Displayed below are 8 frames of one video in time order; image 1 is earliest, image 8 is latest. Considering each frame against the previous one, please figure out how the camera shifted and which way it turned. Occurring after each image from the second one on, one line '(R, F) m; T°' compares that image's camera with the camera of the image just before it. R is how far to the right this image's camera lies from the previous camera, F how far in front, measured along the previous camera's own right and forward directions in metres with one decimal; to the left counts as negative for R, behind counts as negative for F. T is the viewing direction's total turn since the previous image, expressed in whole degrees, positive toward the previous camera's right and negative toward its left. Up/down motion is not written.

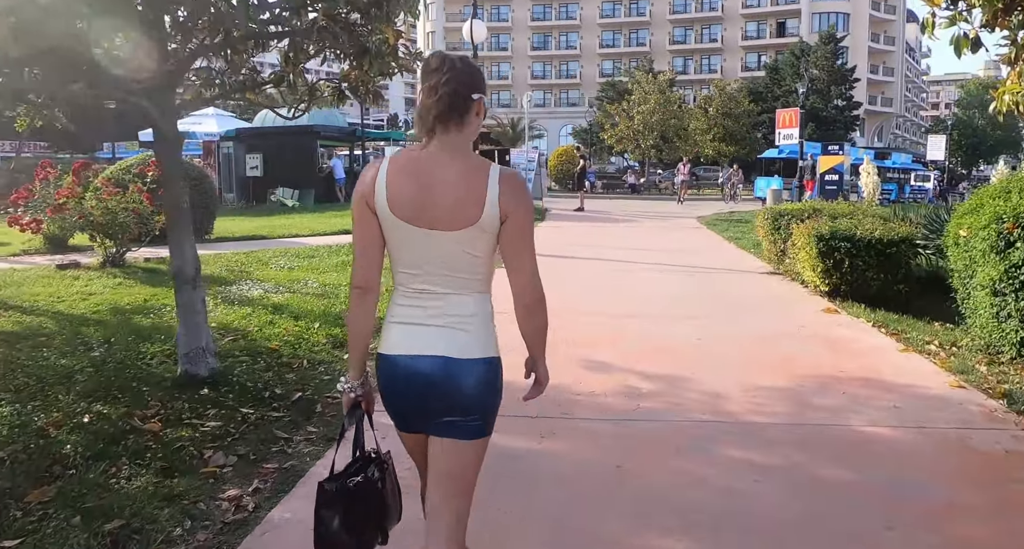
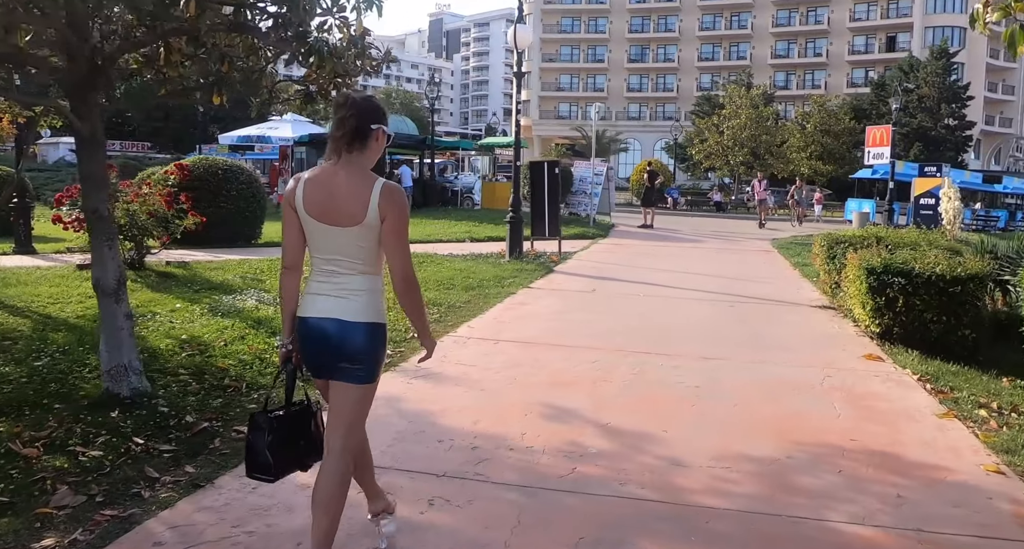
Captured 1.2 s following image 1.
(+0.9, +0.8) m; -7°
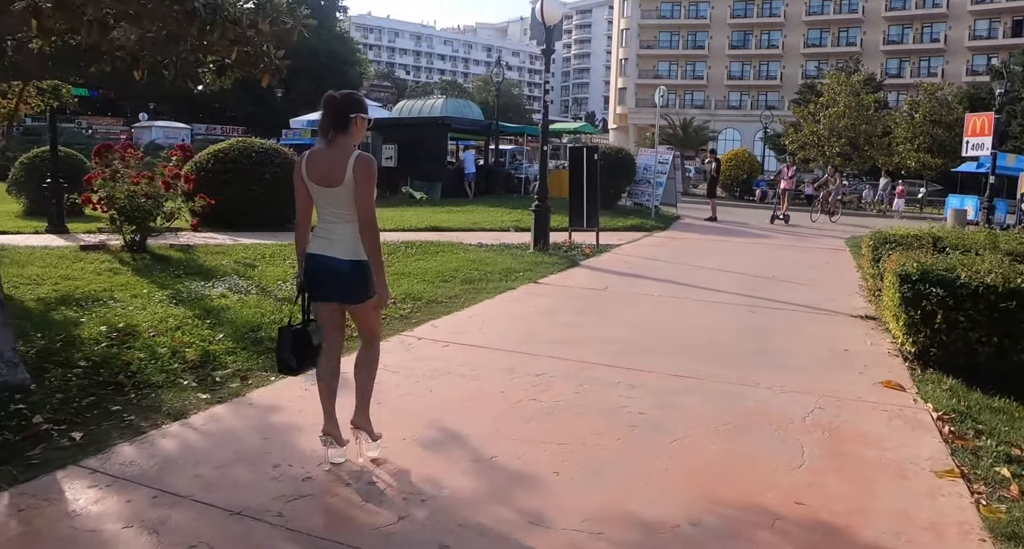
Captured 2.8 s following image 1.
(+1.1, +1.0) m; -7°
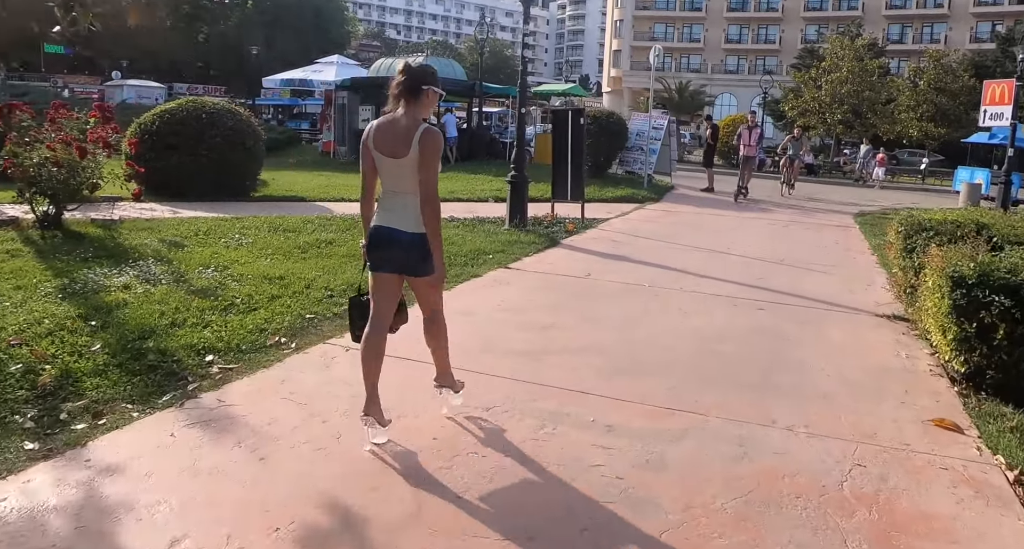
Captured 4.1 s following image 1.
(+0.2, +1.3) m; +1°
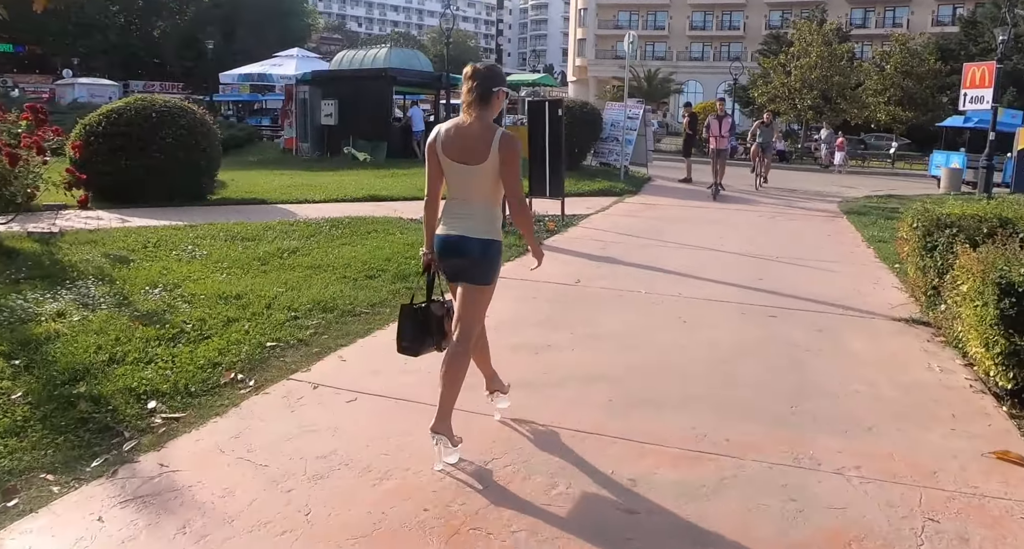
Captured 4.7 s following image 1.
(-0.1, +0.6) m; +2°
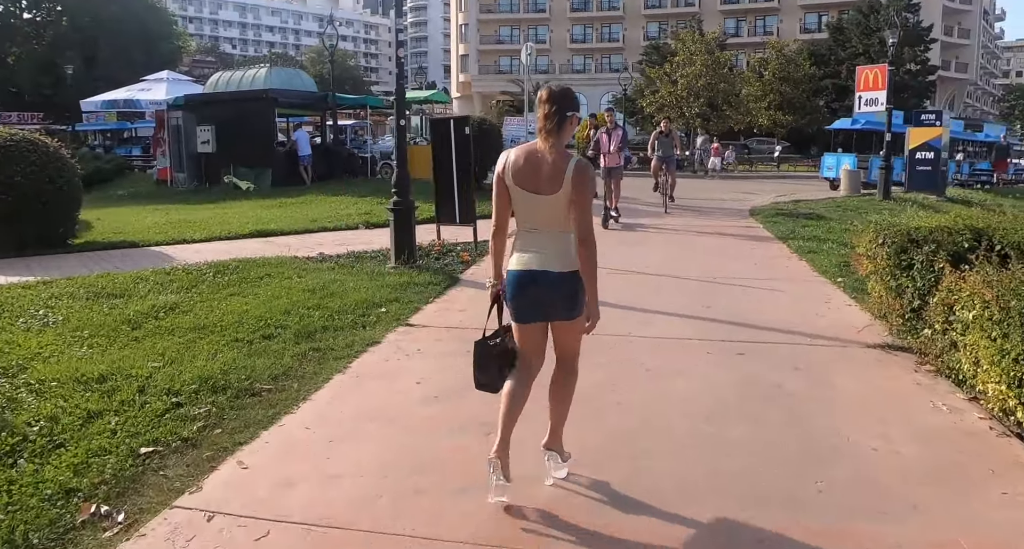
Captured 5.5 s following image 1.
(-0.2, +0.9) m; +8°
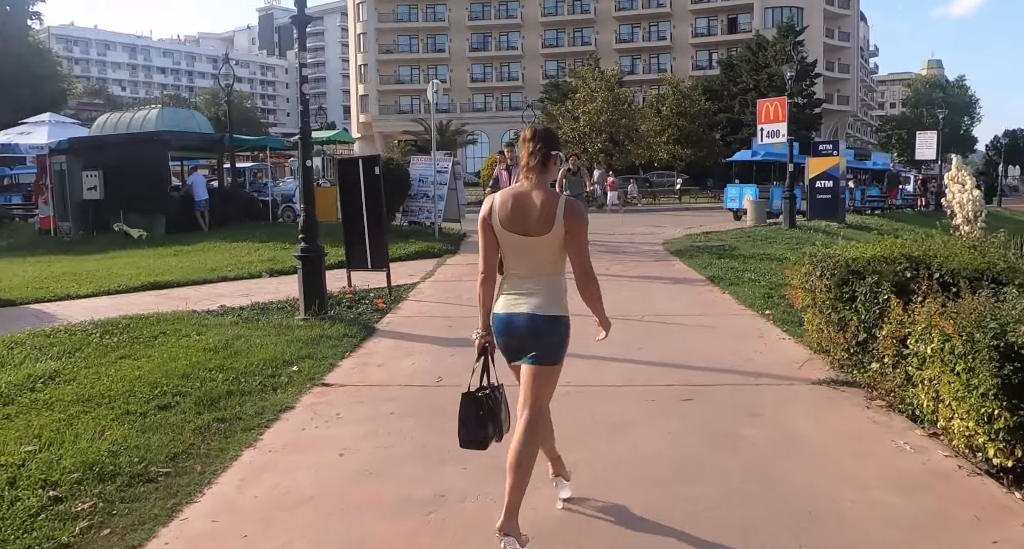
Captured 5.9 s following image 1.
(-0.1, +0.4) m; +7°
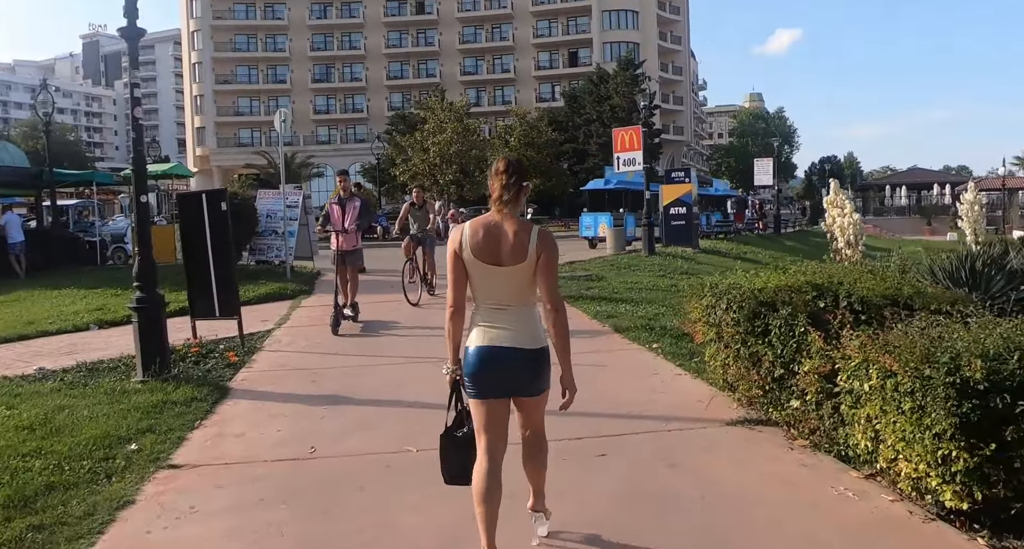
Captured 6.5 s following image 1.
(-0.2, +0.6) m; +11°
